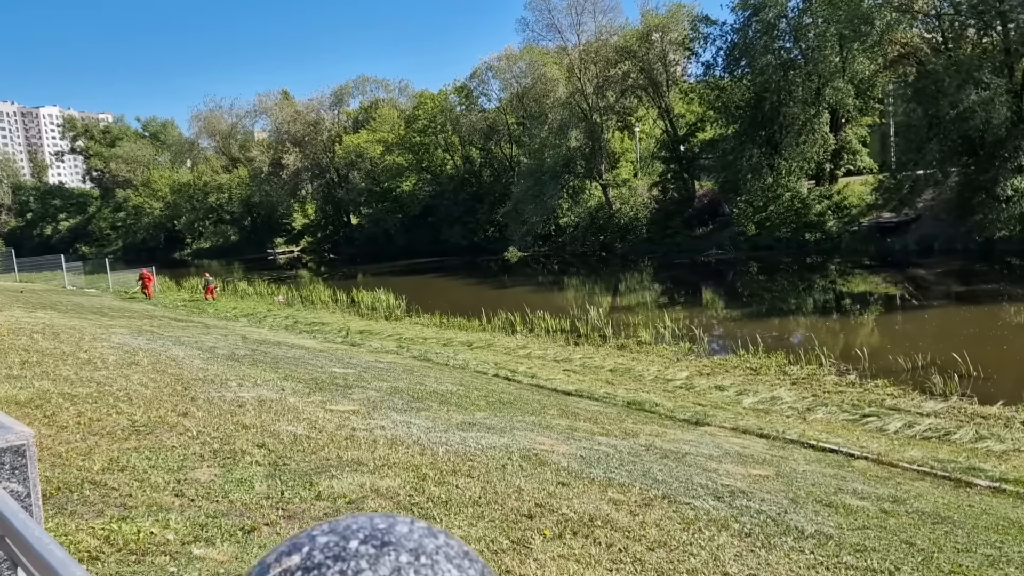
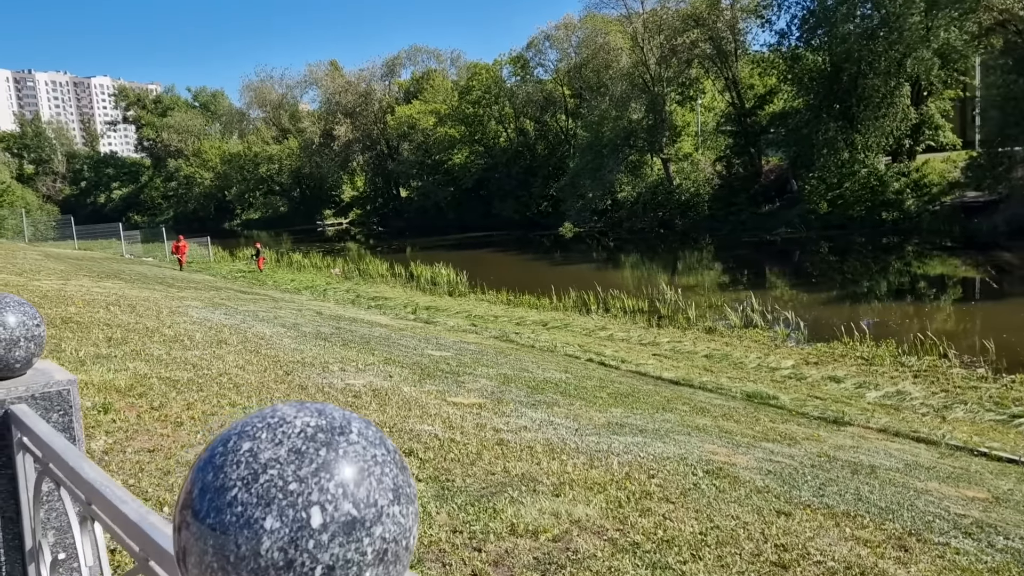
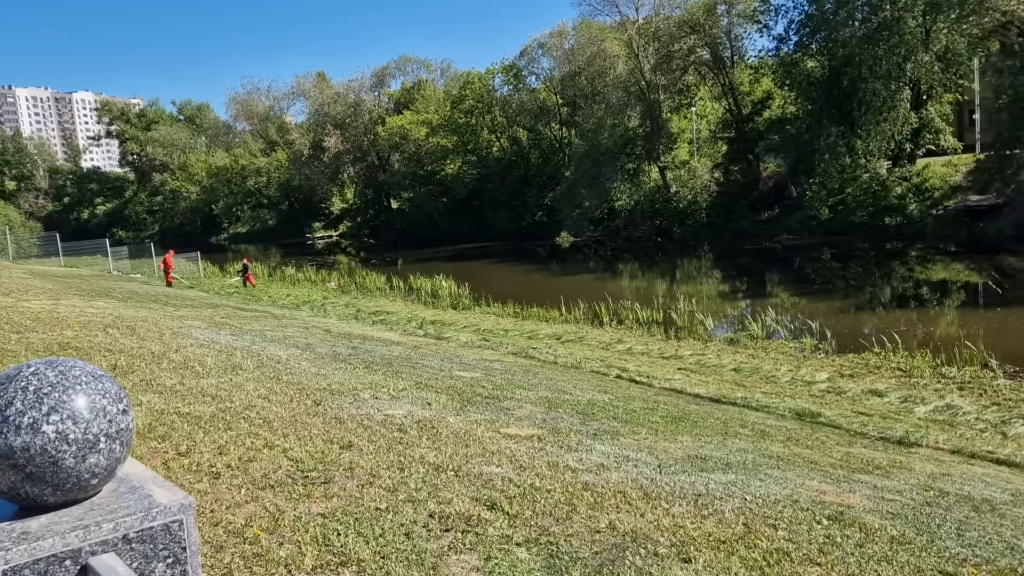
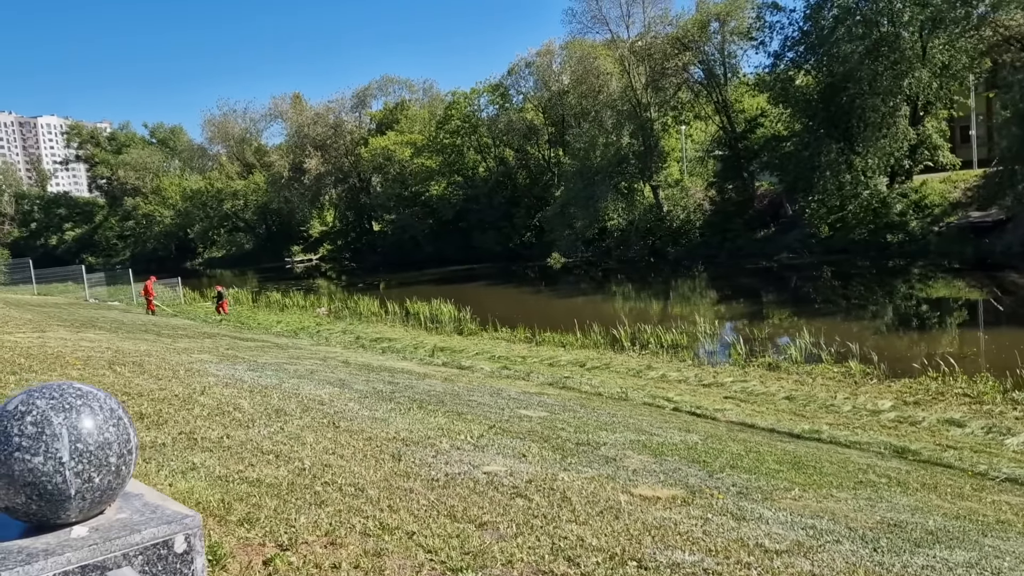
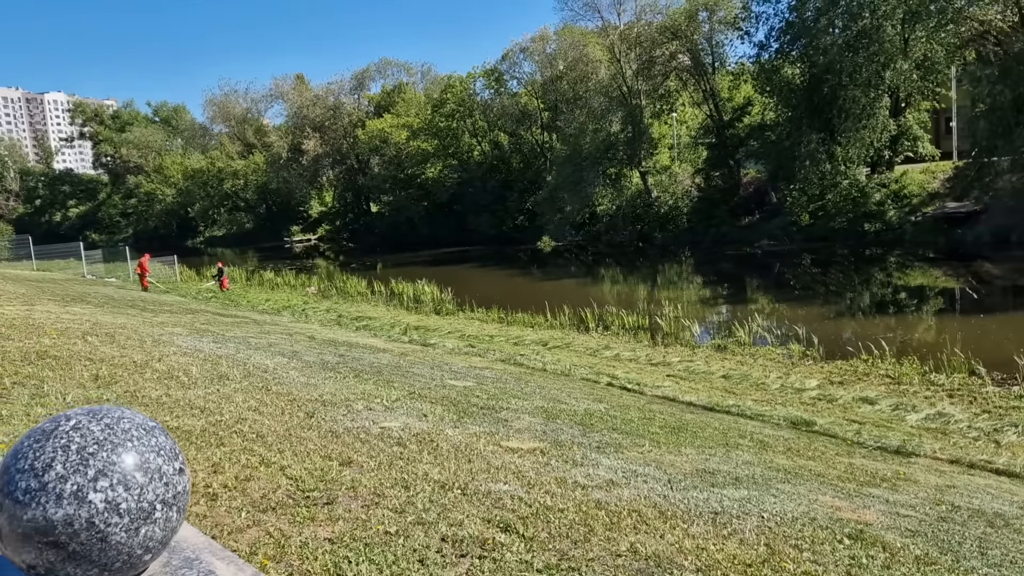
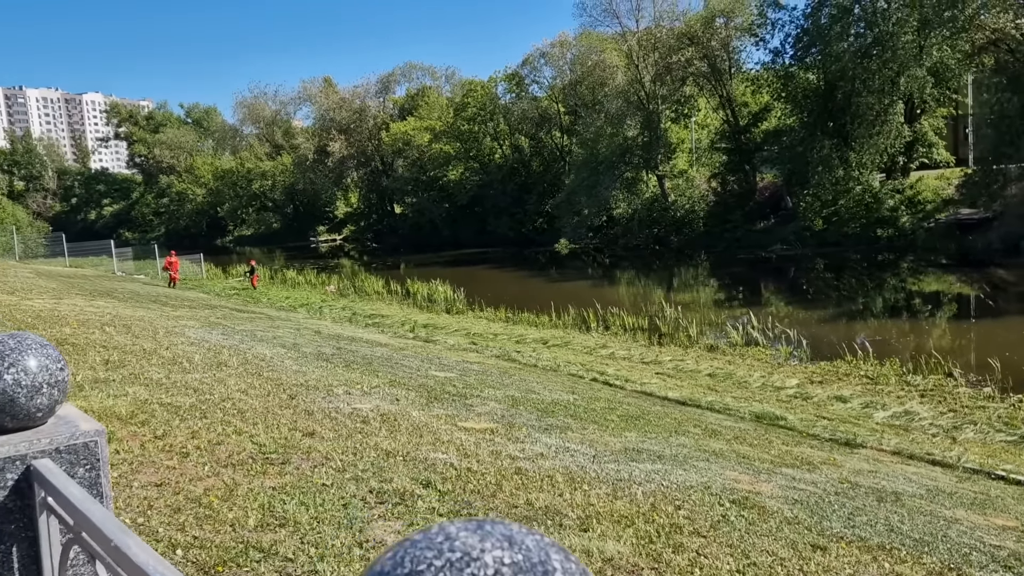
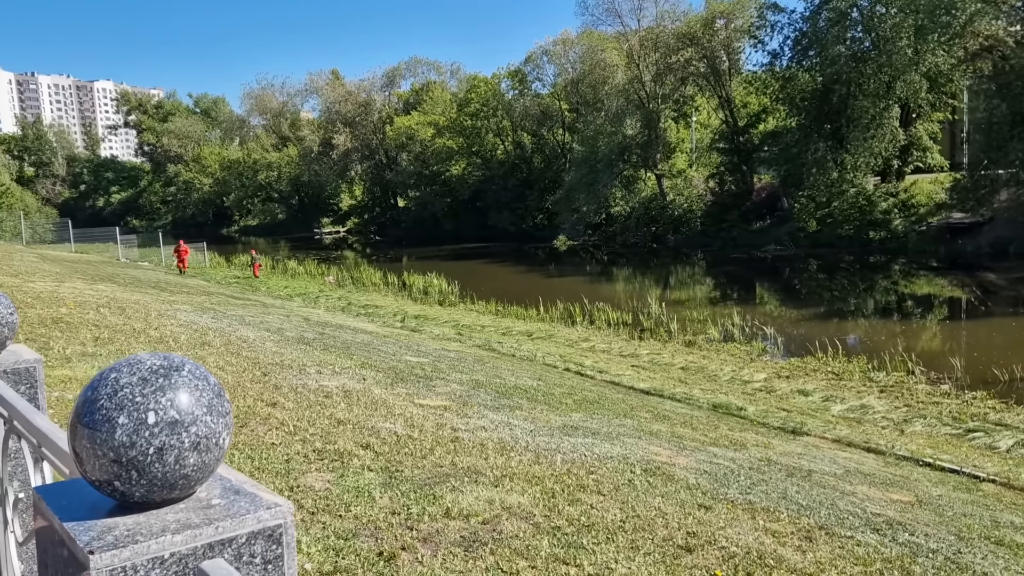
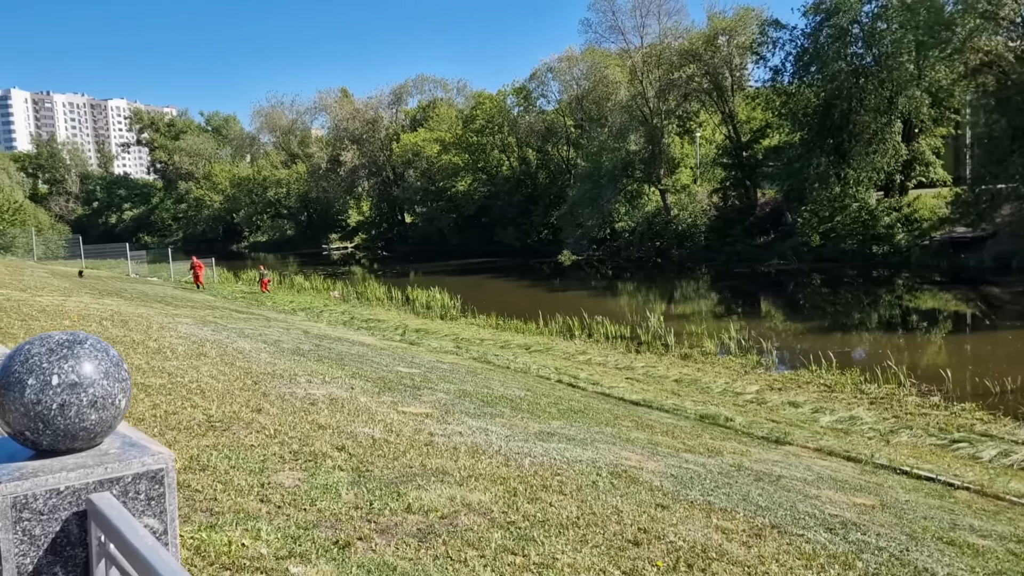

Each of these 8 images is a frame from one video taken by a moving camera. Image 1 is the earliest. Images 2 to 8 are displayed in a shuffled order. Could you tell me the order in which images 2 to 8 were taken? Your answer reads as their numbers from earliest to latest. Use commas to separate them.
8, 7, 2, 6, 3, 5, 4
